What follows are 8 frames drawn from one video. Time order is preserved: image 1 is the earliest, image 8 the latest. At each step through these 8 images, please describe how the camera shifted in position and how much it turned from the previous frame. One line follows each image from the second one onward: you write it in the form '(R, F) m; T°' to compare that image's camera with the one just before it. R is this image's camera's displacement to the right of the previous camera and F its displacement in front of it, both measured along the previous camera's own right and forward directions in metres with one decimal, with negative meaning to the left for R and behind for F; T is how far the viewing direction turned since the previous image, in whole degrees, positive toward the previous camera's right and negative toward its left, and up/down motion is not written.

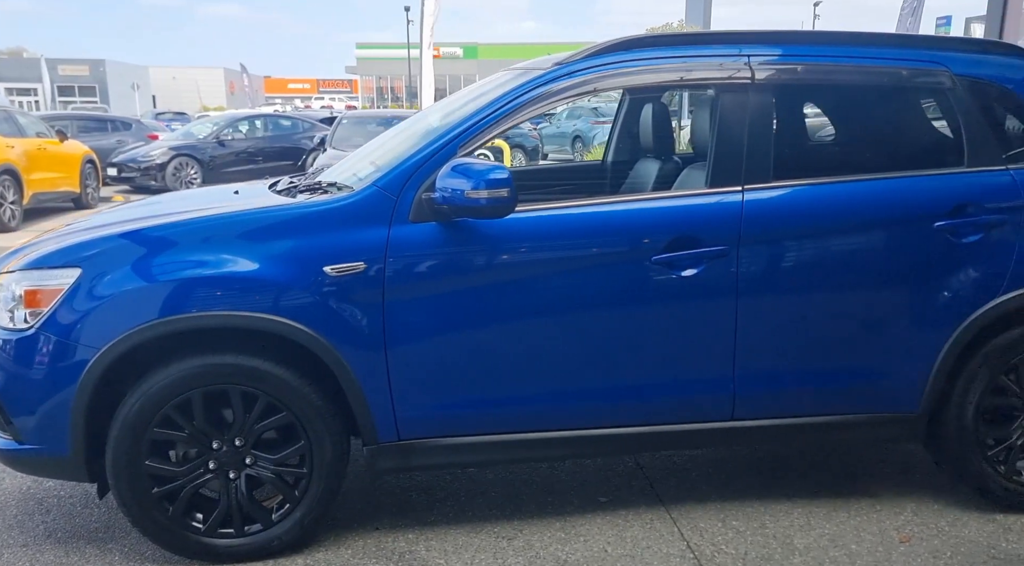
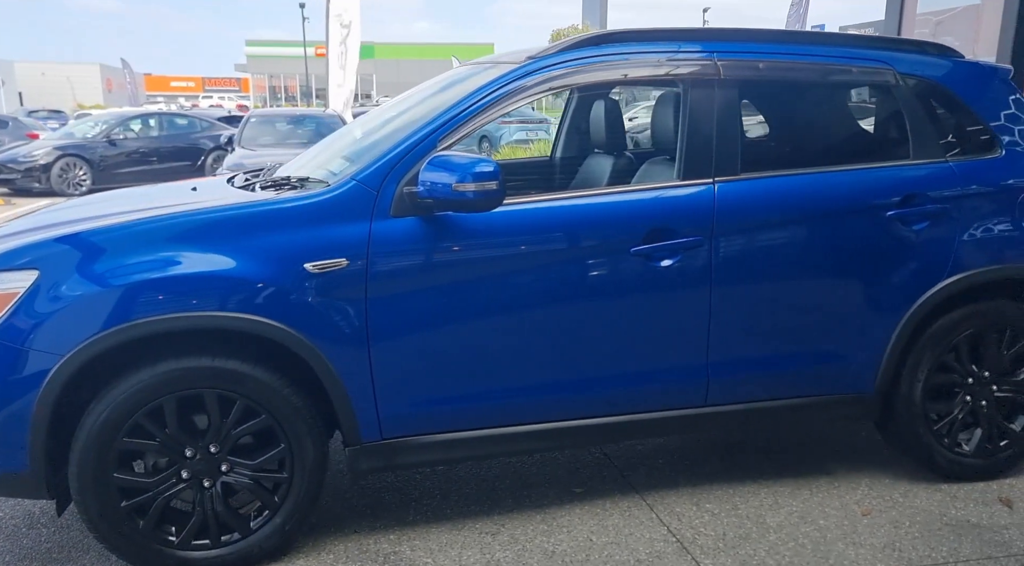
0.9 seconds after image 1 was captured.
(-0.3, 0.0) m; +7°
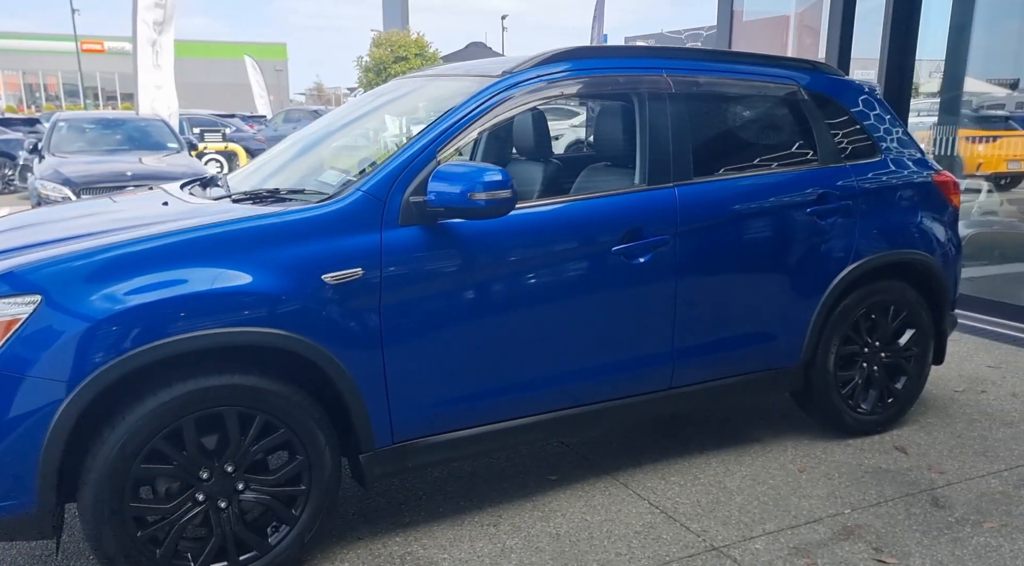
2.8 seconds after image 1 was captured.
(-0.7, -0.1) m; +14°
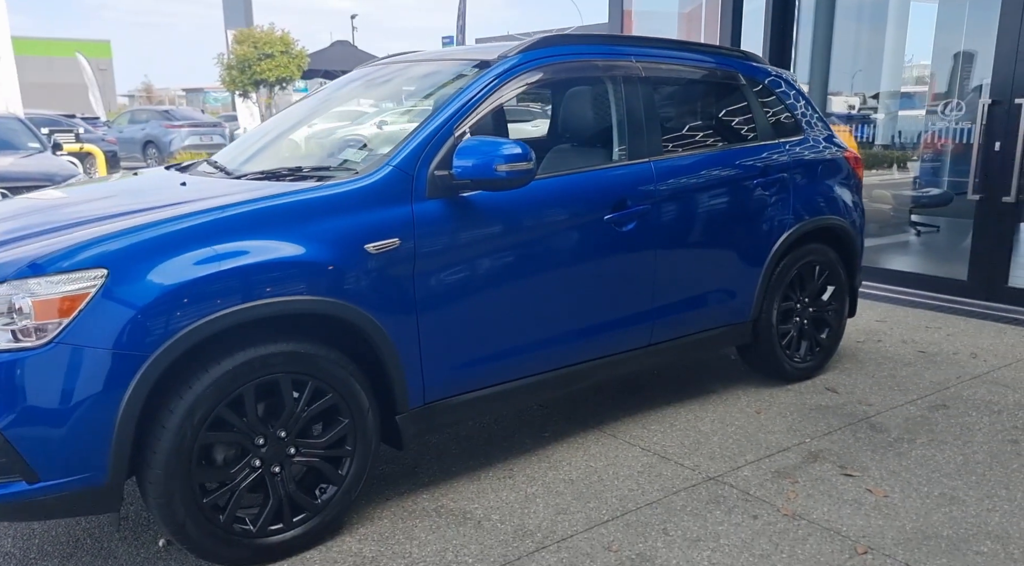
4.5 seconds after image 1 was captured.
(-0.7, -0.2) m; +10°
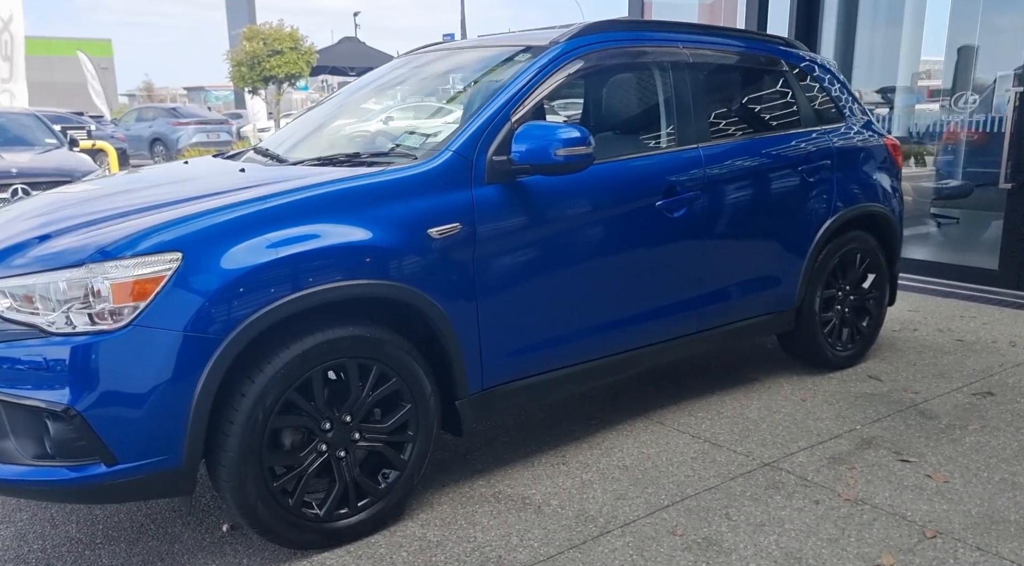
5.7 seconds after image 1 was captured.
(-0.2, 0.0) m; 0°
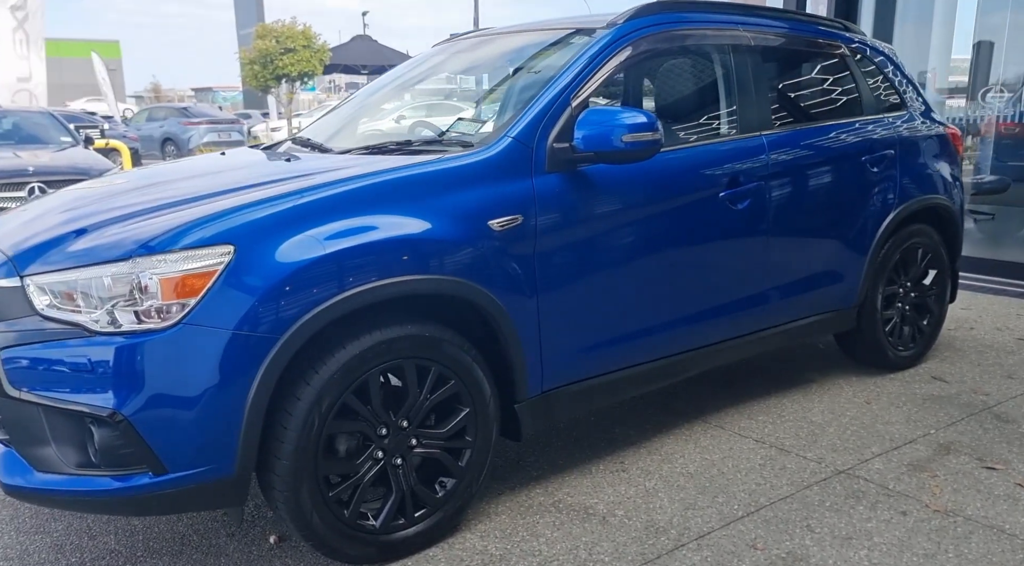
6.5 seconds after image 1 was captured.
(-0.2, +0.2) m; 0°
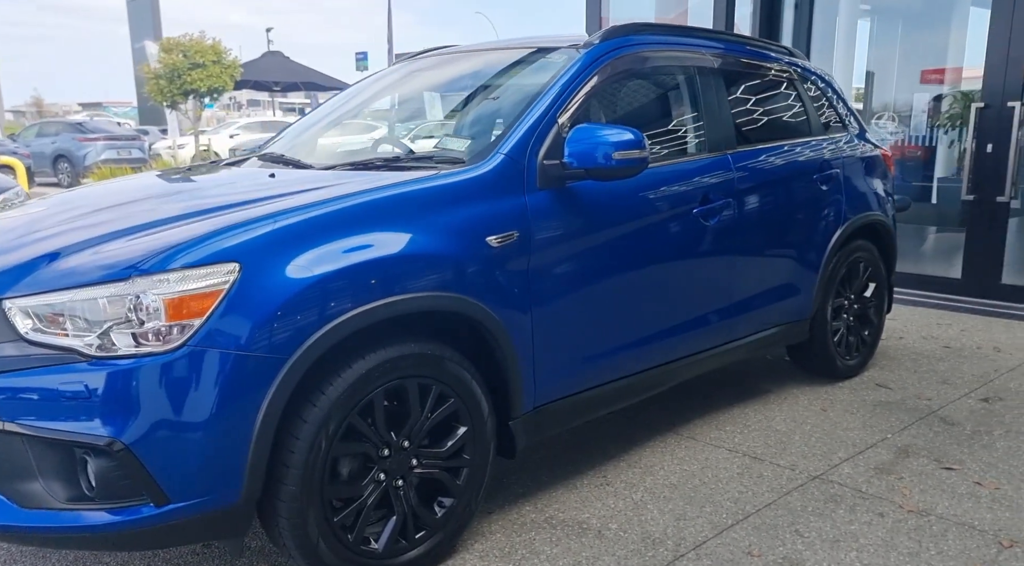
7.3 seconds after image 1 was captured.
(-0.3, 0.0) m; +7°
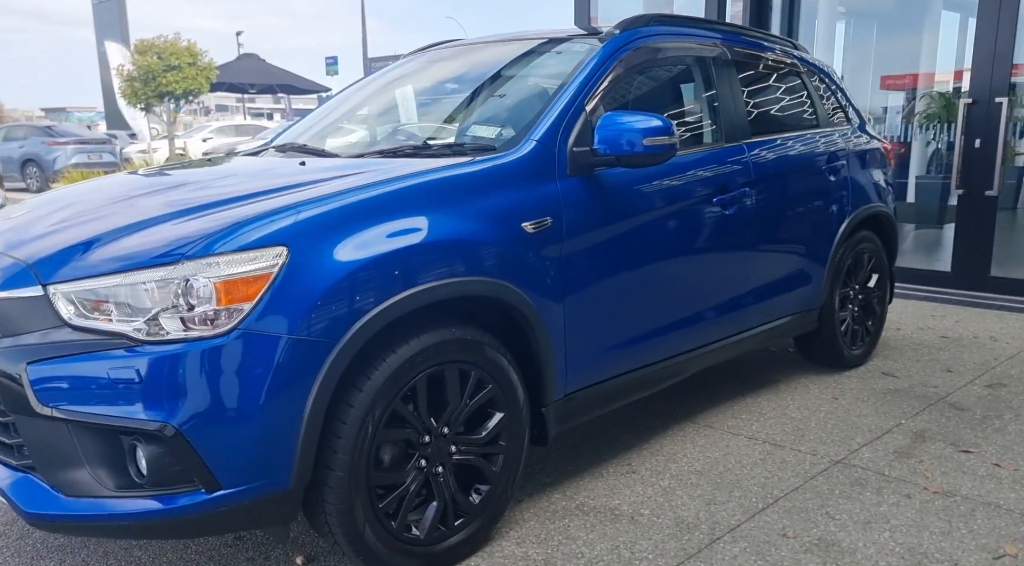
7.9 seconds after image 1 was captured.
(-0.2, 0.0) m; +2°
